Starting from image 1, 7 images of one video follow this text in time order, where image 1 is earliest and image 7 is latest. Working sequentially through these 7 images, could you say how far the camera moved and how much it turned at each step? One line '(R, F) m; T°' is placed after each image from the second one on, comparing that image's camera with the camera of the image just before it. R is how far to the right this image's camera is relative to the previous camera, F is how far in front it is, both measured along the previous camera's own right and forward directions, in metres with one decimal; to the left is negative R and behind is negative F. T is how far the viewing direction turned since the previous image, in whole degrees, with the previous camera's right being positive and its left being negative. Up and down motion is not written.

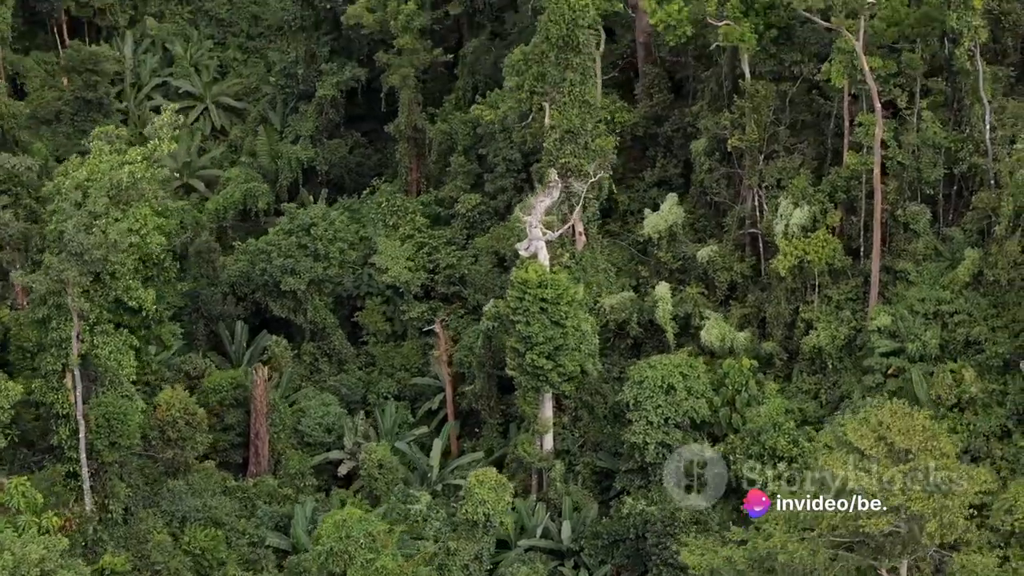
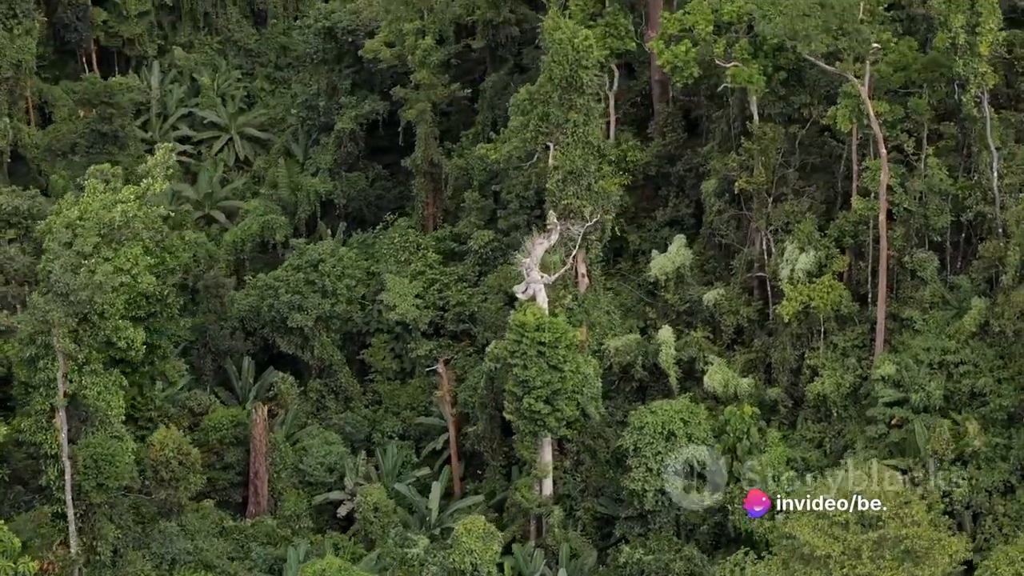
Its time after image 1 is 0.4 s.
(+0.5, +0.2) m; -2°
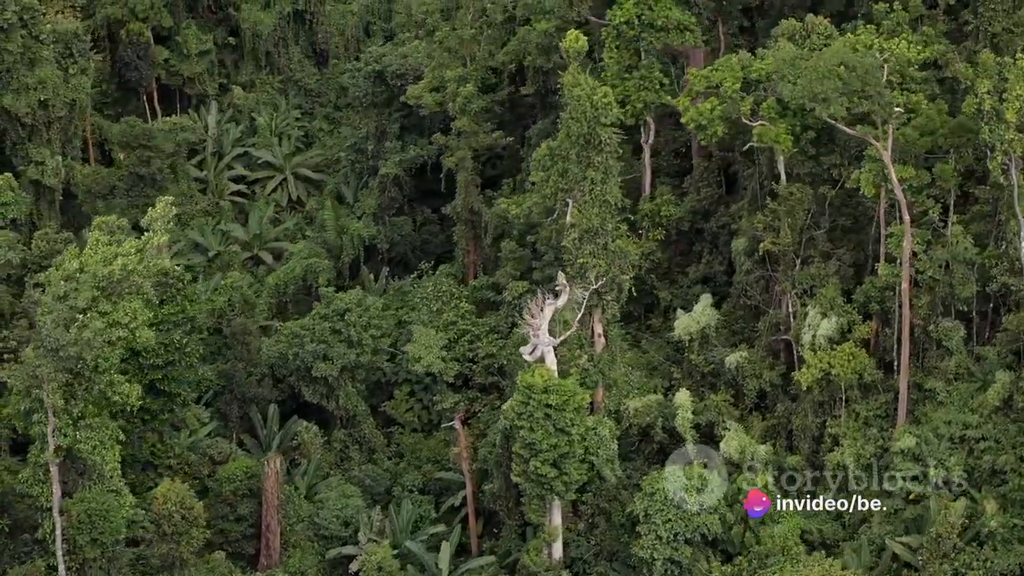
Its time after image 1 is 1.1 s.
(+0.8, +0.4) m; -3°
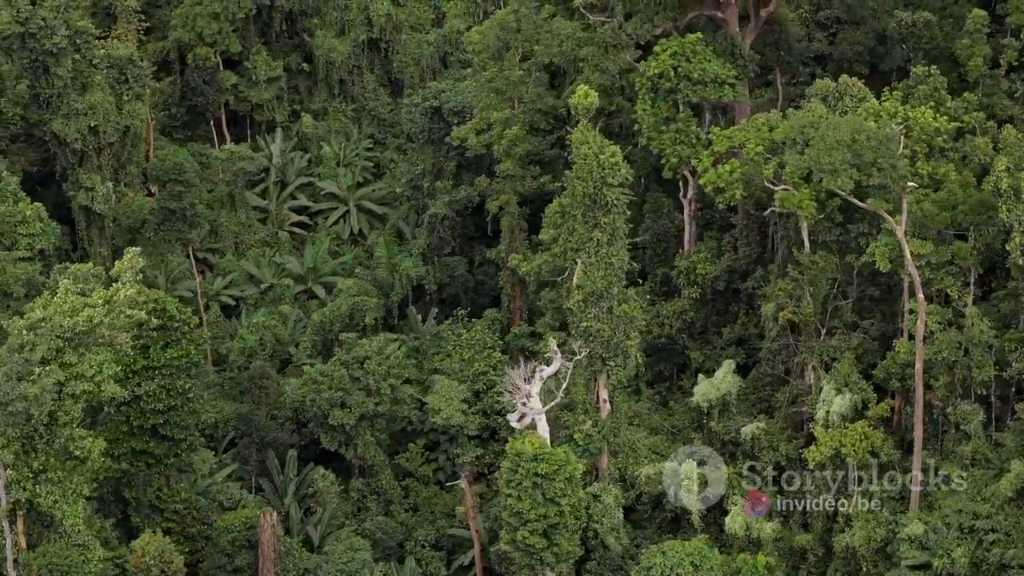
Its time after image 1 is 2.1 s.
(+1.2, +0.7) m; -4°
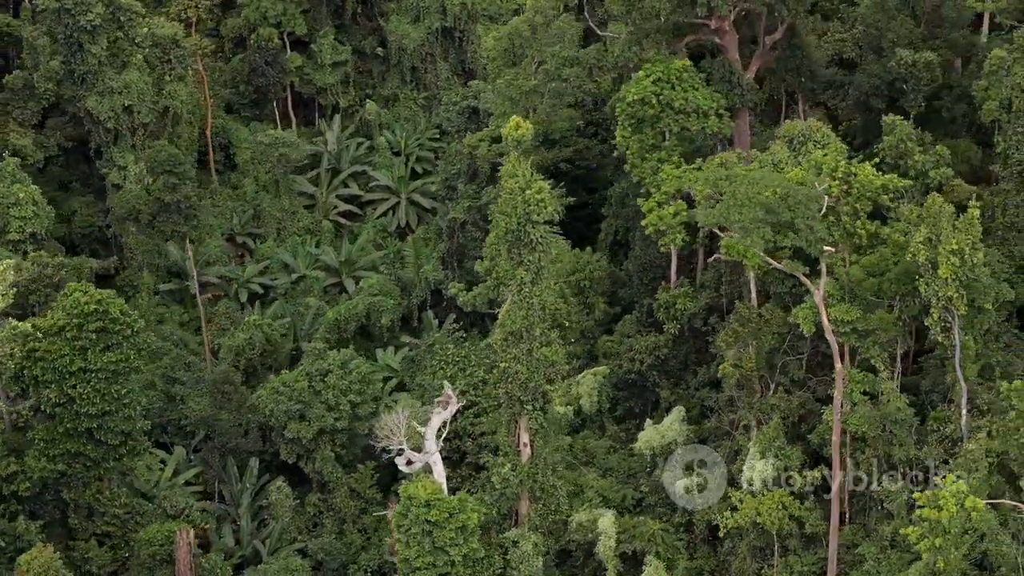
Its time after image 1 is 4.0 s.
(+2.3, +0.9) m; -6°
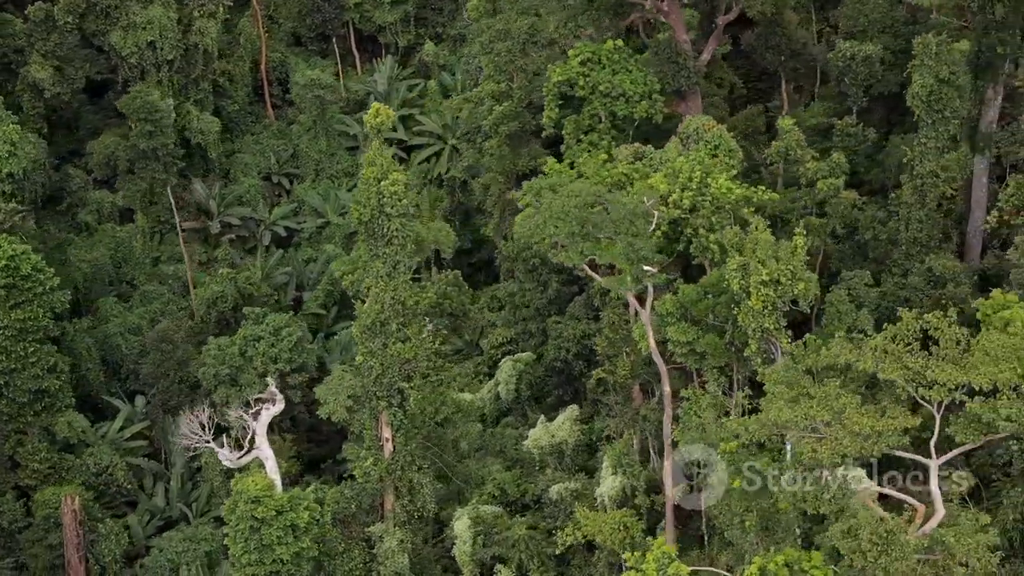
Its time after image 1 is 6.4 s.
(+3.1, +0.8) m; -7°
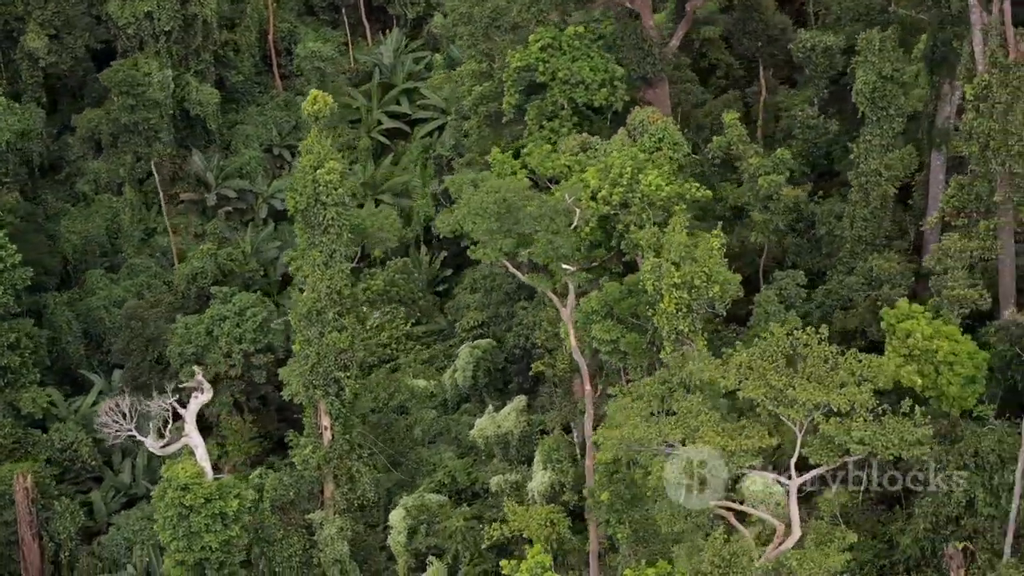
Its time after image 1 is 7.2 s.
(+1.1, +0.2) m; -2°
